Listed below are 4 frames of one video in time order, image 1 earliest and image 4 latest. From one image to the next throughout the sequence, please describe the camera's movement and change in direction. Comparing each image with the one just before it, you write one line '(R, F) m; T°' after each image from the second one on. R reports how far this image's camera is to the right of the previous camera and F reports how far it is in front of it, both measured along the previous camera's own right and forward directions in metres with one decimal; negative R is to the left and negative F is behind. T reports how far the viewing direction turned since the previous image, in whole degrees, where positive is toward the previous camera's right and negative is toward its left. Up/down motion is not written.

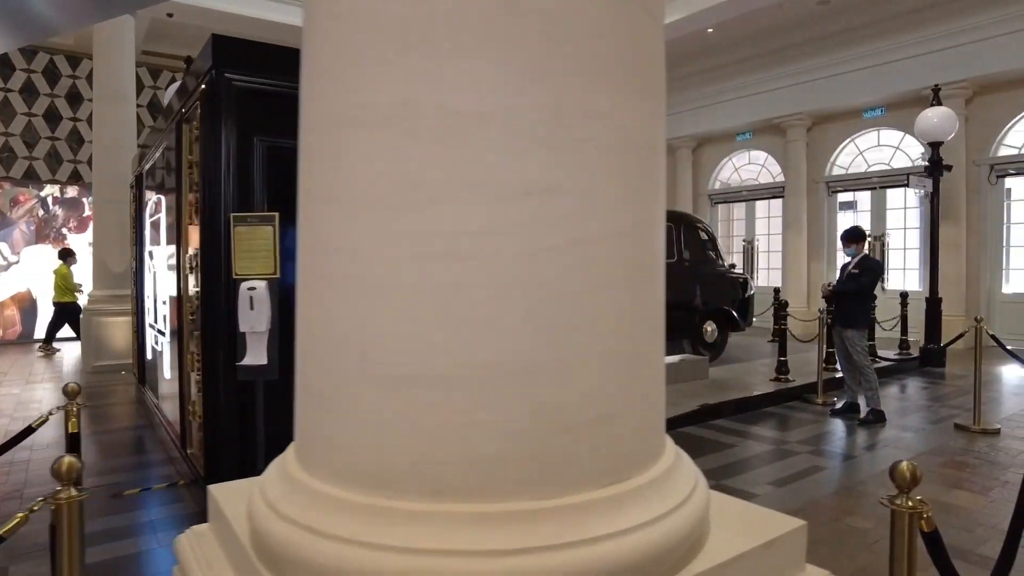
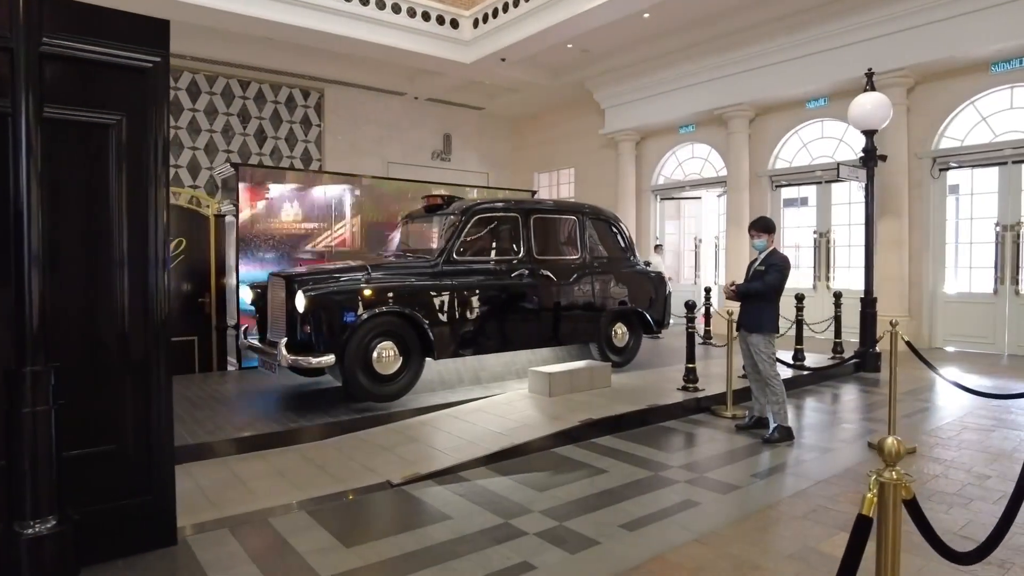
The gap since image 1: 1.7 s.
(+1.0, +0.8) m; +2°
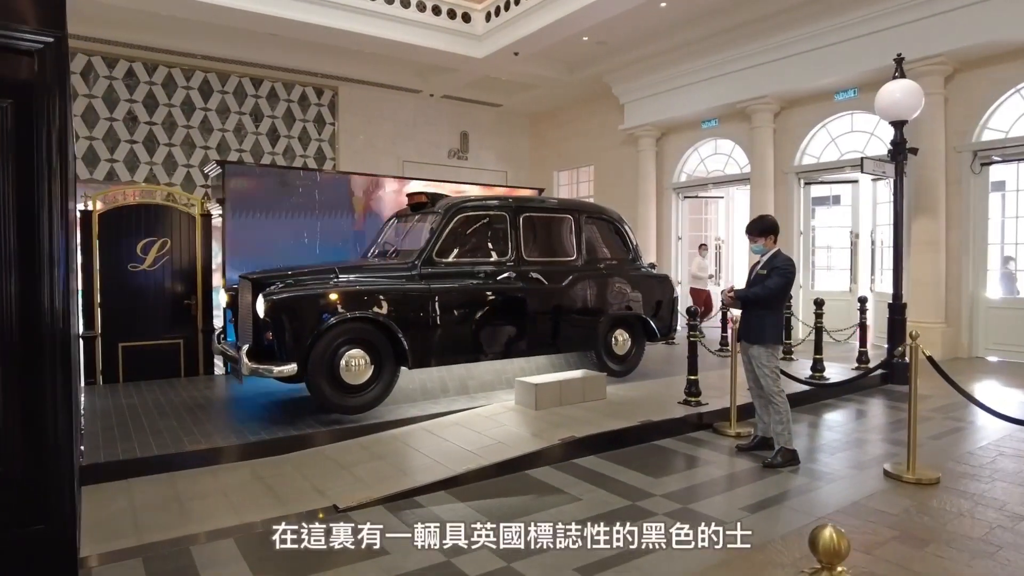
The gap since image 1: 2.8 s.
(+0.4, +0.4) m; -3°
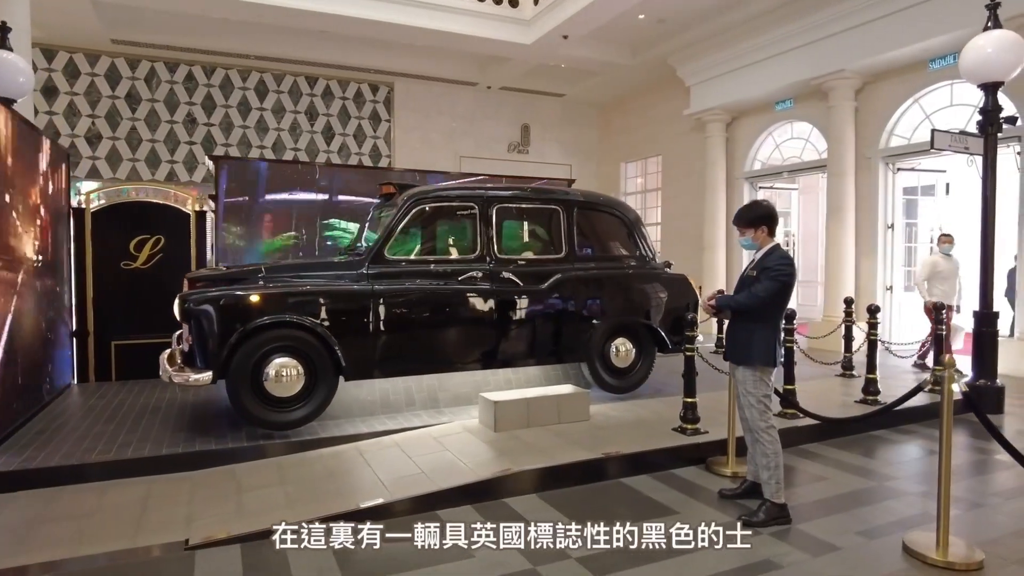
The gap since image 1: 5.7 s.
(+1.1, +0.9) m; -10°
